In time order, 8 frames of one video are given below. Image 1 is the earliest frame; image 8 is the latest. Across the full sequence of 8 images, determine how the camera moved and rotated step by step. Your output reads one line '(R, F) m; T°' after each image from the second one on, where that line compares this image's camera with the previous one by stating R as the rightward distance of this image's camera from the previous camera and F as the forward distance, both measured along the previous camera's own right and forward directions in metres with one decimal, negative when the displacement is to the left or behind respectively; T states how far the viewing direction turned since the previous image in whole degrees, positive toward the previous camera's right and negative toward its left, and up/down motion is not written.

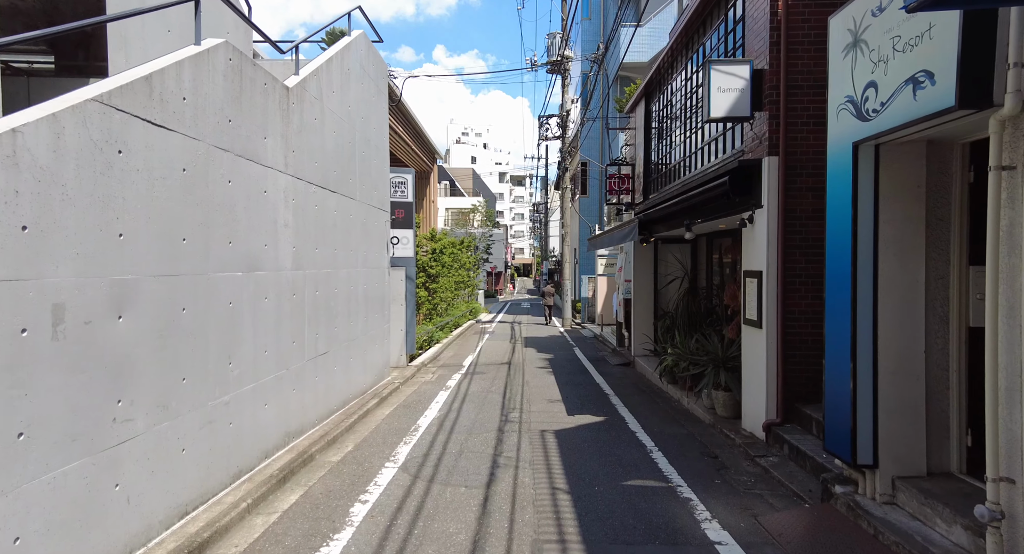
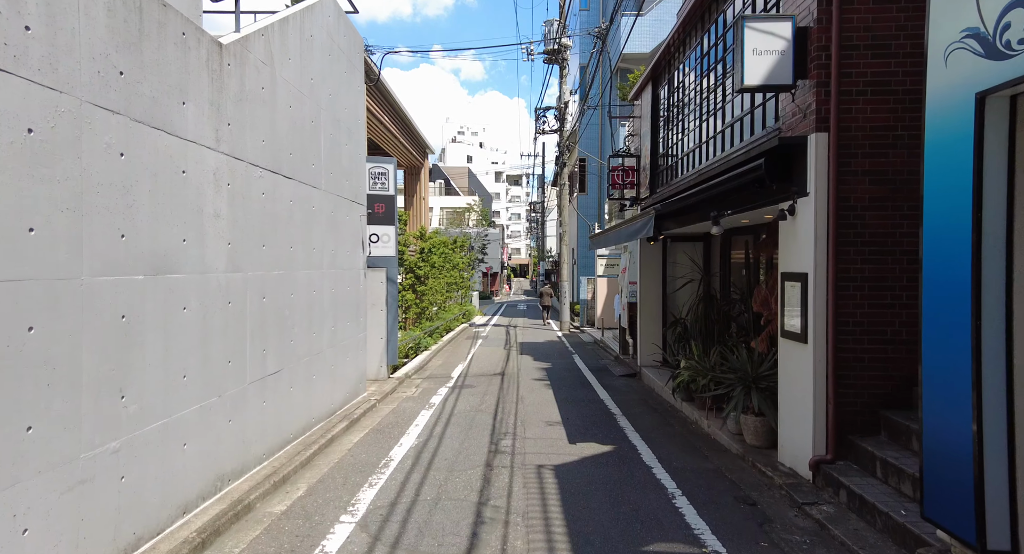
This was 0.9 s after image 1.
(+0.1, +1.2) m; 0°
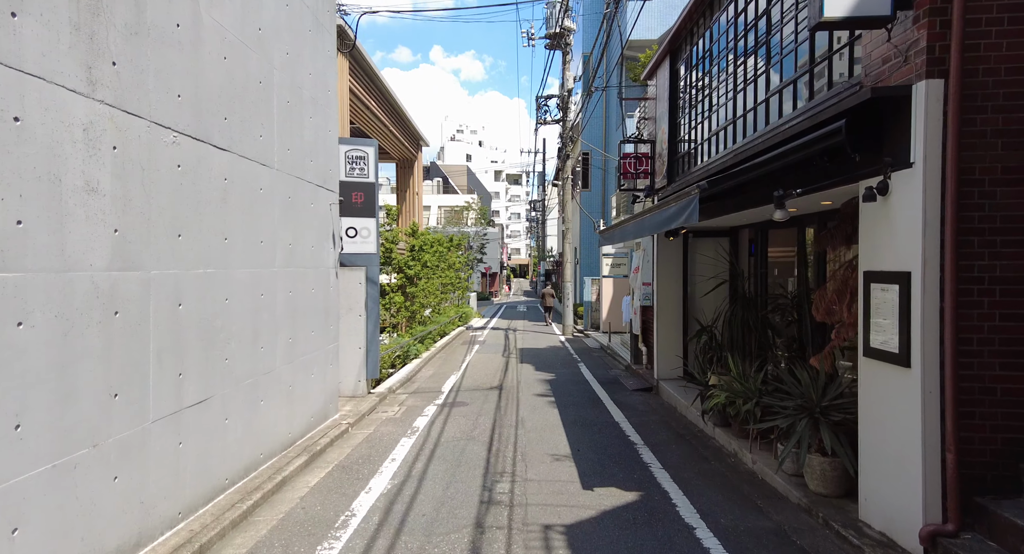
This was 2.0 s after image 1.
(0.0, +1.5) m; 0°
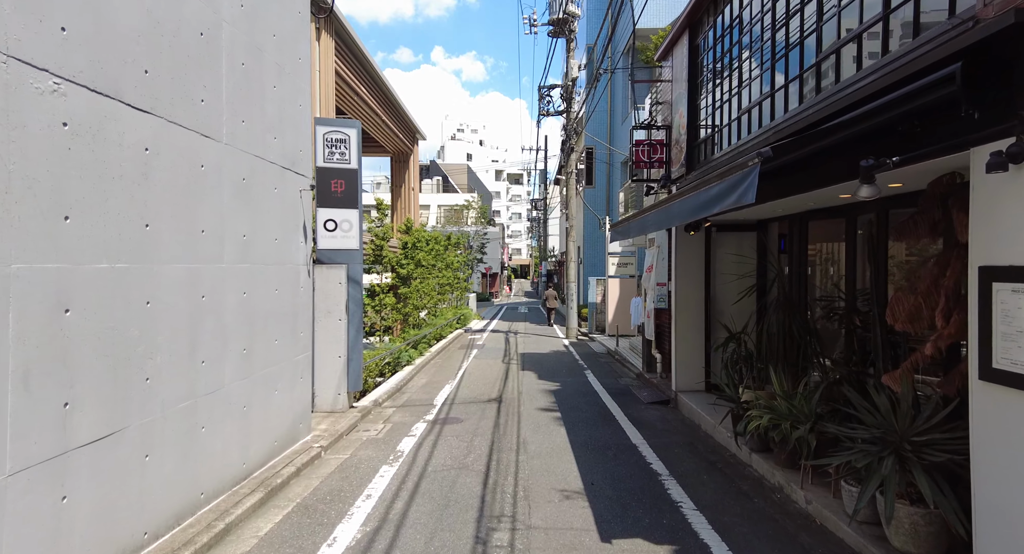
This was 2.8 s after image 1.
(0.0, +1.1) m; 0°
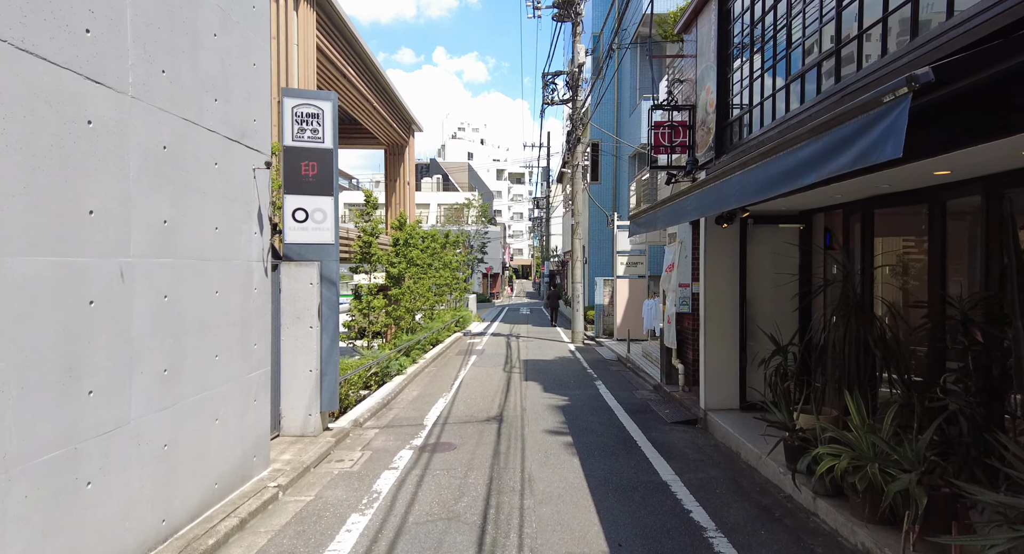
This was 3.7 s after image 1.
(0.0, +1.3) m; 0°
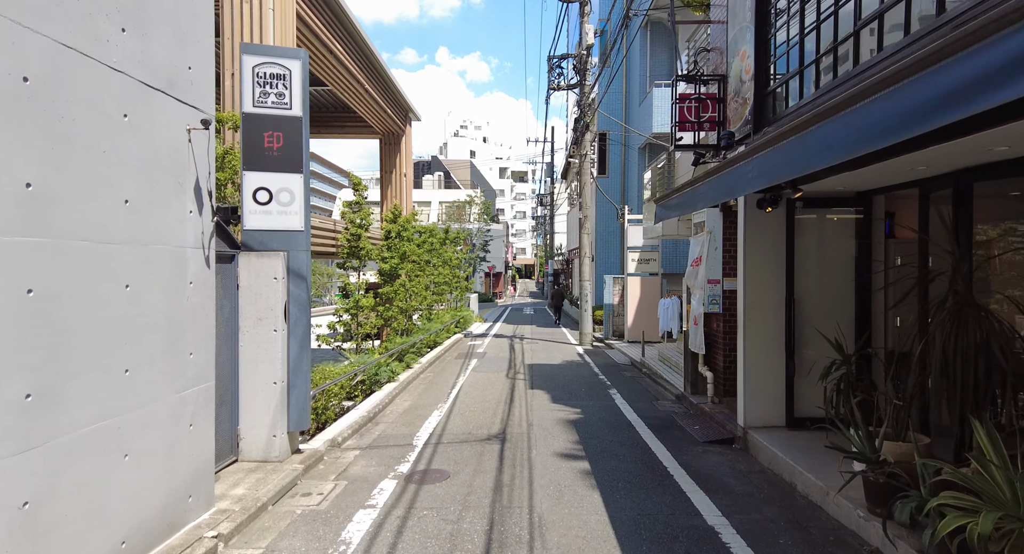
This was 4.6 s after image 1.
(0.0, +1.2) m; 0°
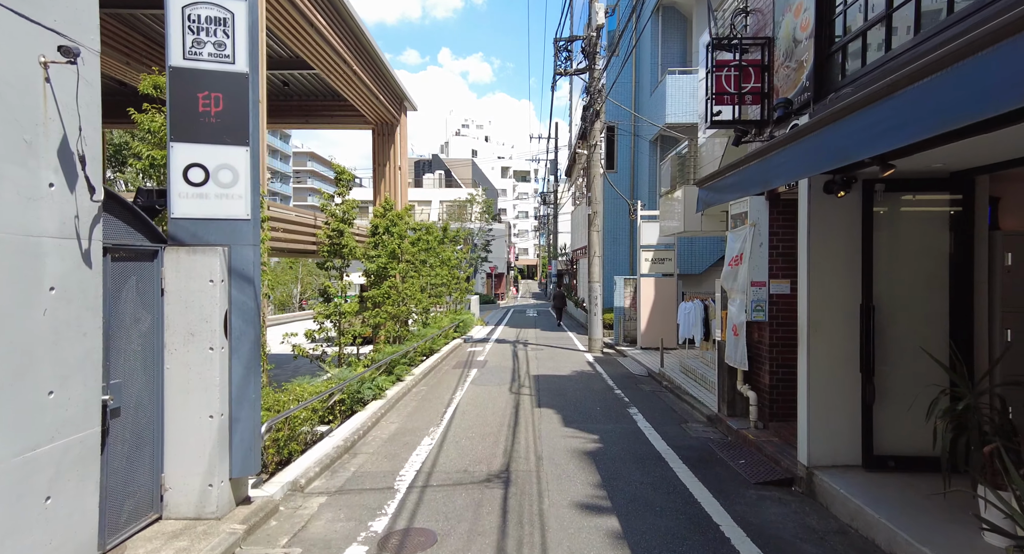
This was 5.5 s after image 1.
(0.0, +1.4) m; 0°
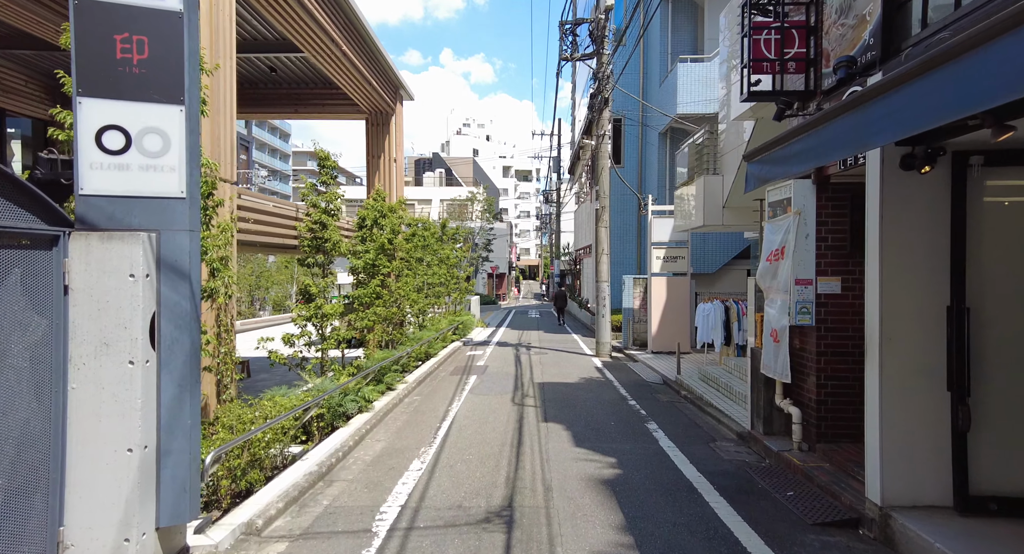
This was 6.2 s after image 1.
(0.0, +1.0) m; 0°
